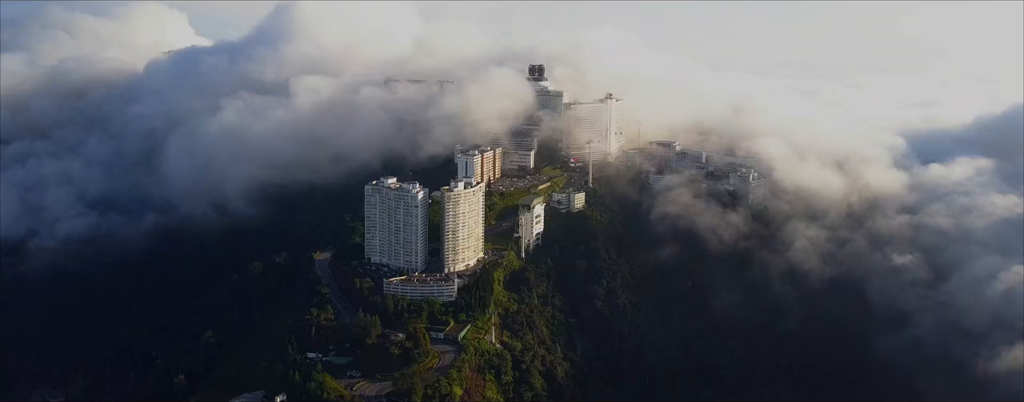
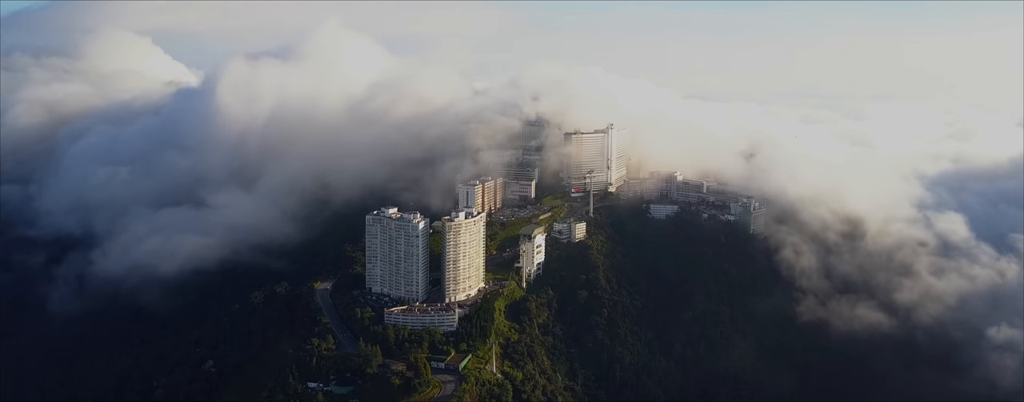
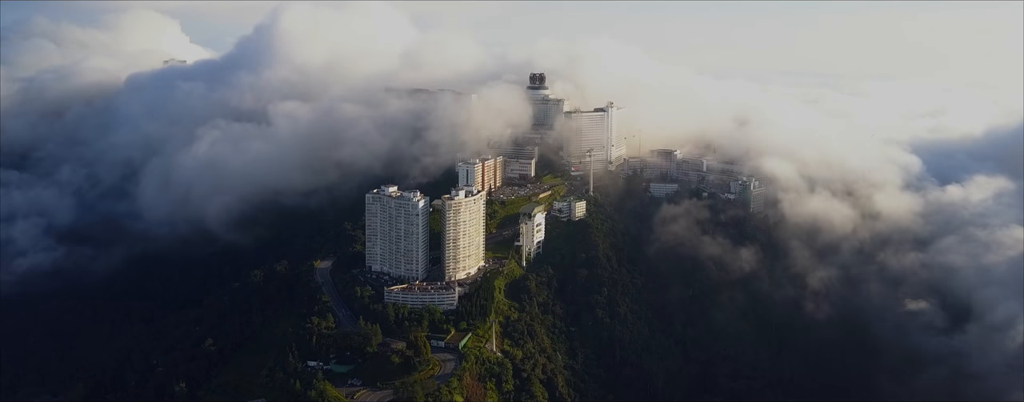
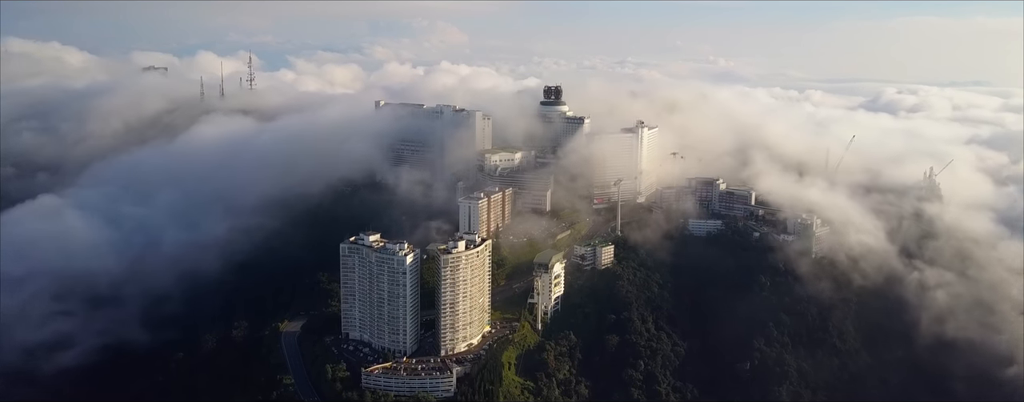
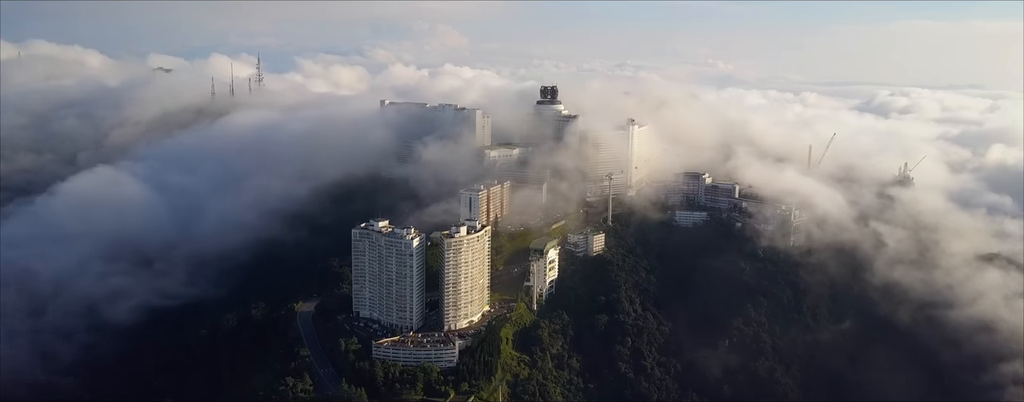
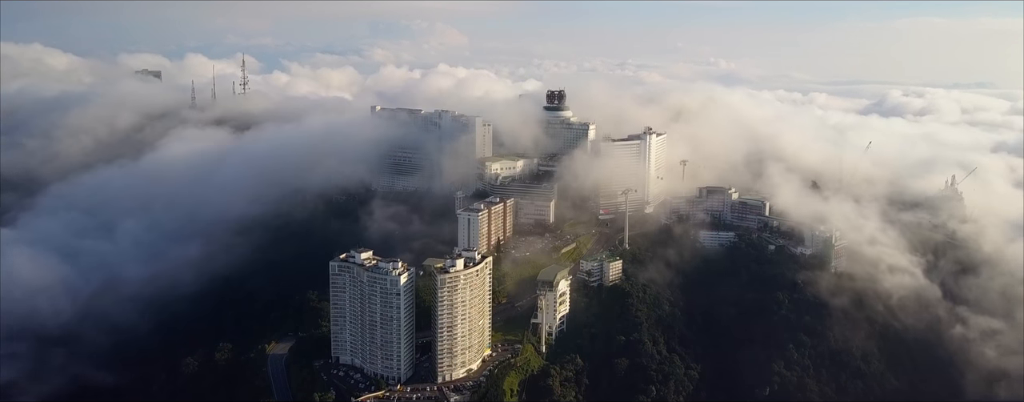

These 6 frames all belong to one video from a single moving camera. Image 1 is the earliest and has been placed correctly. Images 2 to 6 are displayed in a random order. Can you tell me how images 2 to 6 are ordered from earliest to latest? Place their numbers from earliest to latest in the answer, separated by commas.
3, 2, 5, 4, 6
